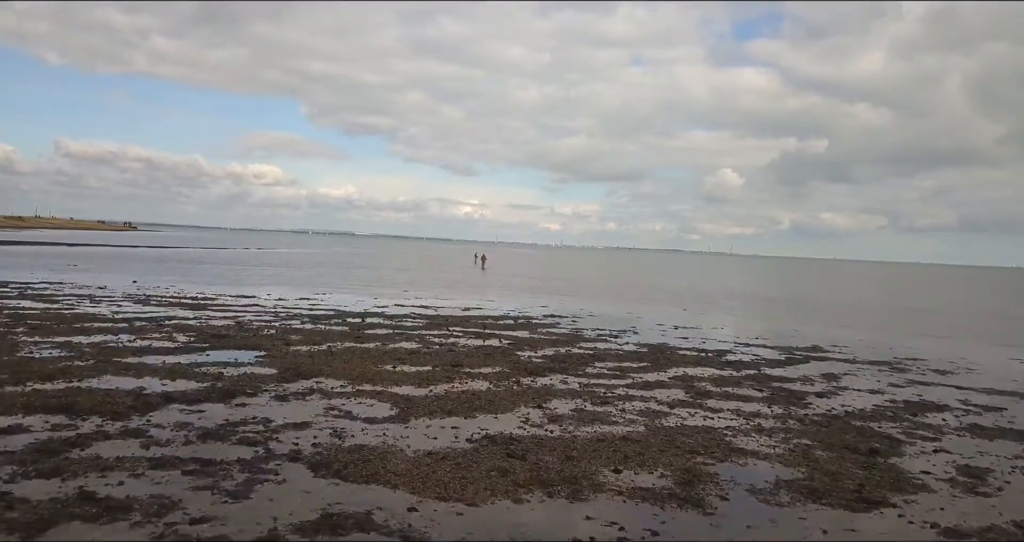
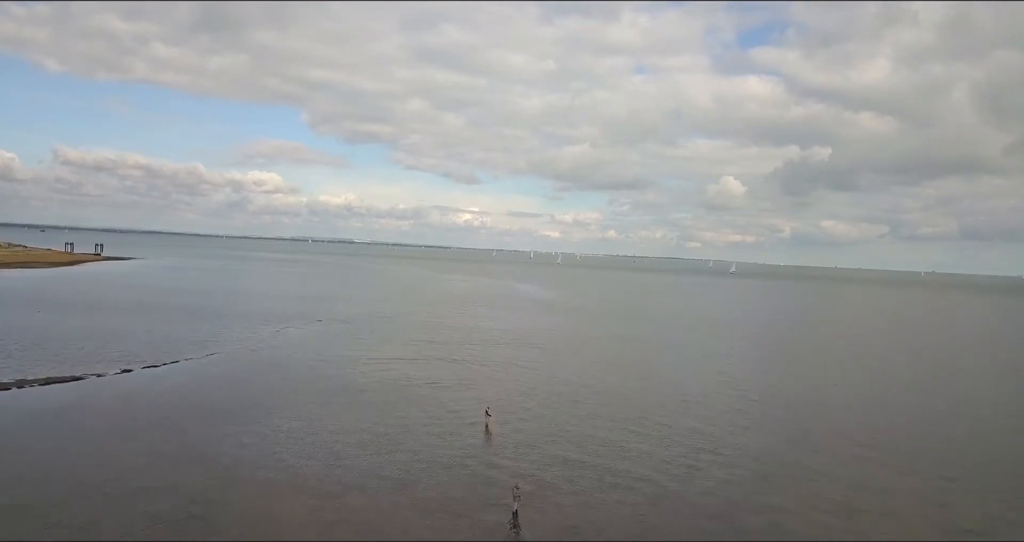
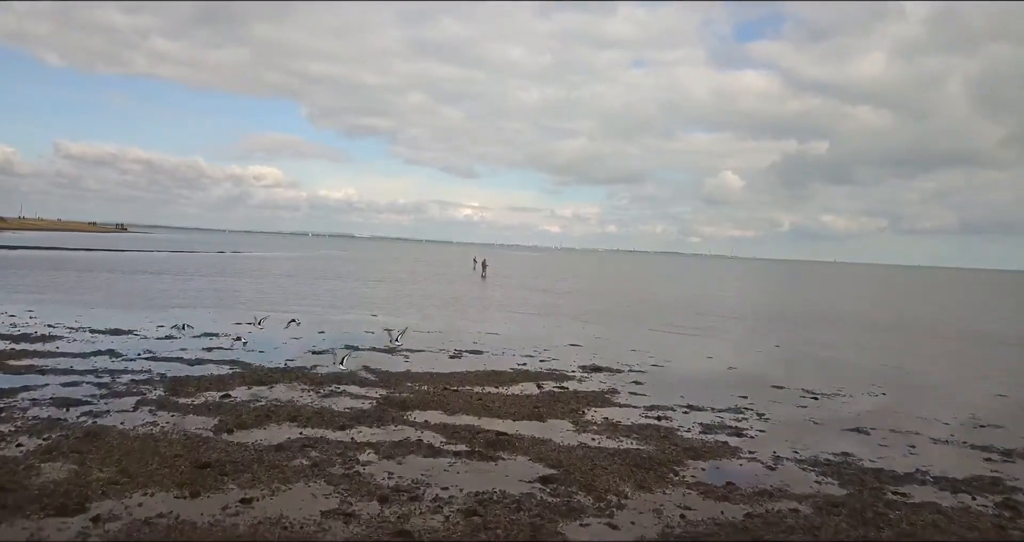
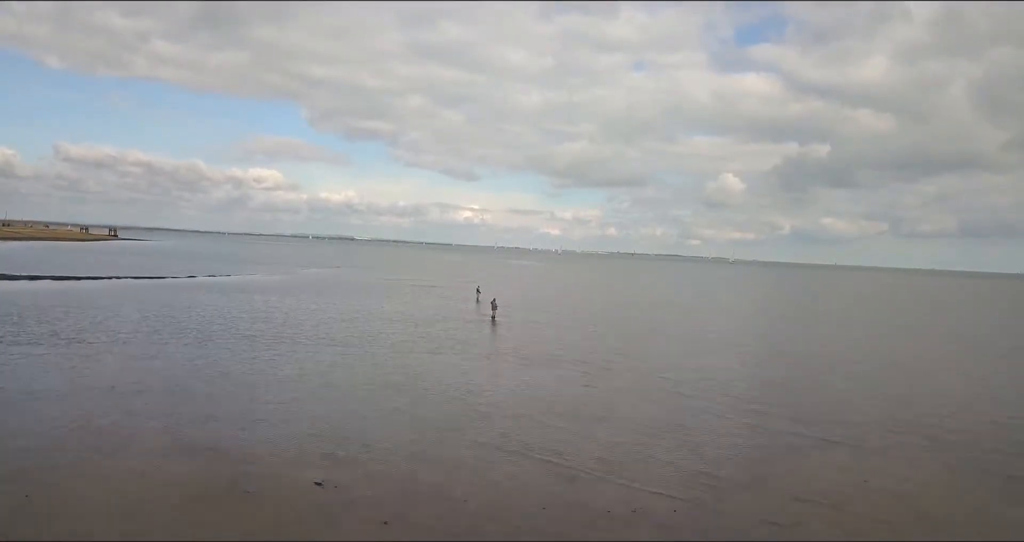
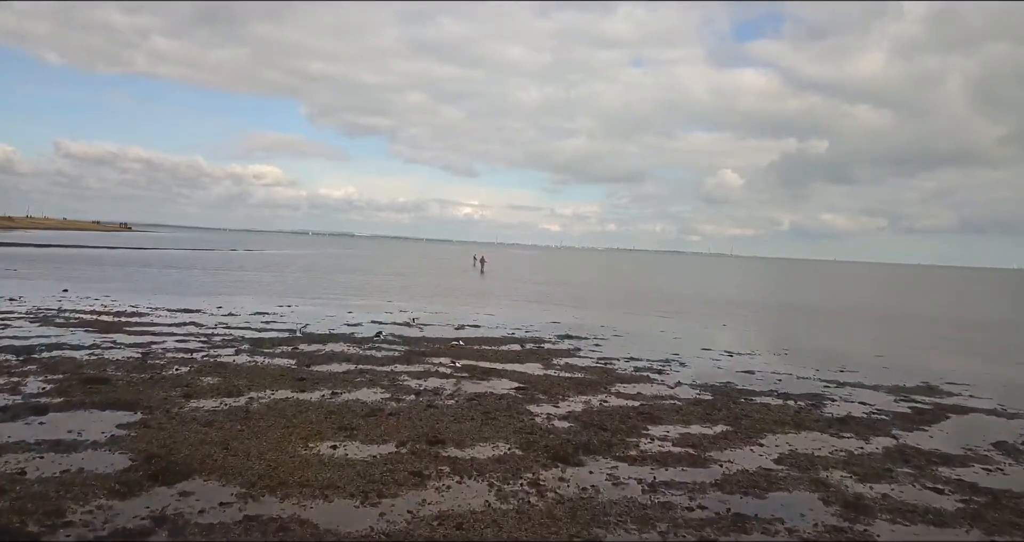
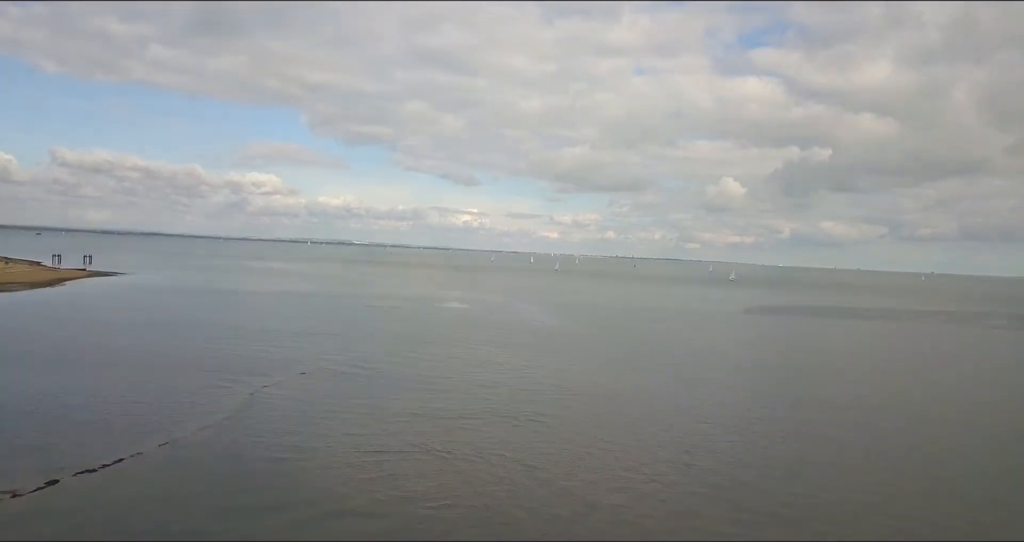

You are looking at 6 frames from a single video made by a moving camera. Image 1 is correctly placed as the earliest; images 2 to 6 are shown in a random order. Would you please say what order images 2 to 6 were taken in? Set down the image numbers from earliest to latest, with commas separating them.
5, 3, 4, 2, 6
